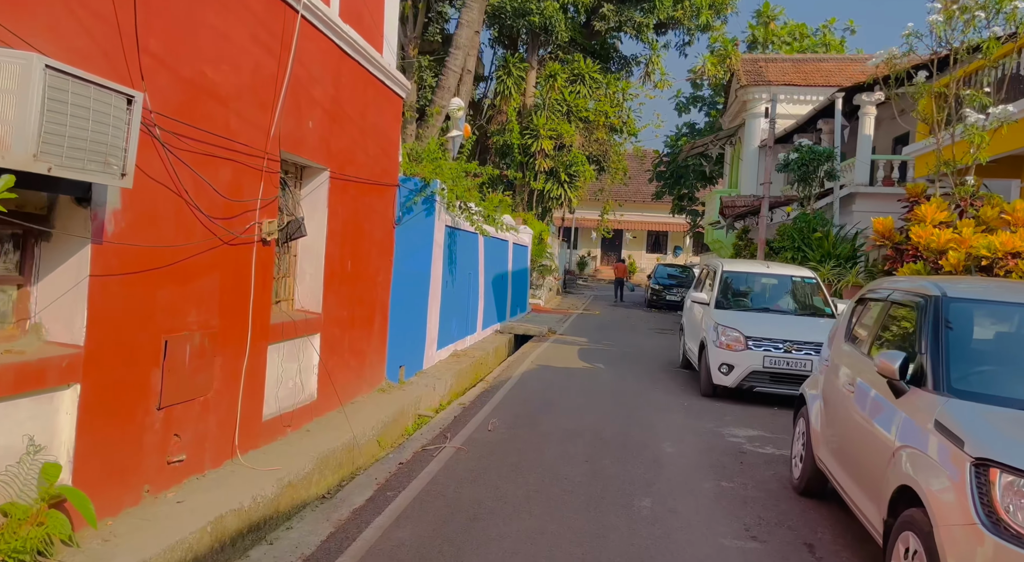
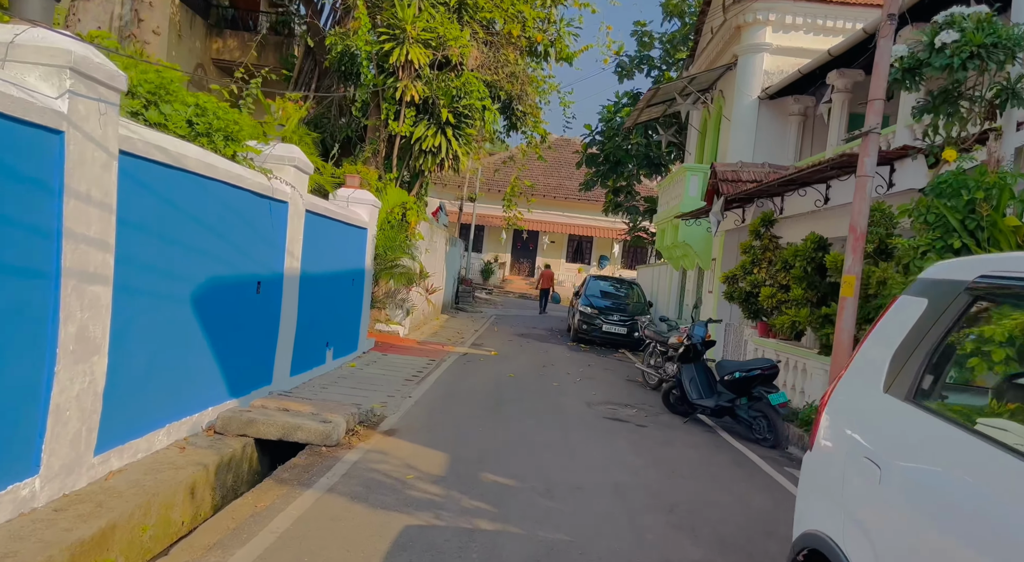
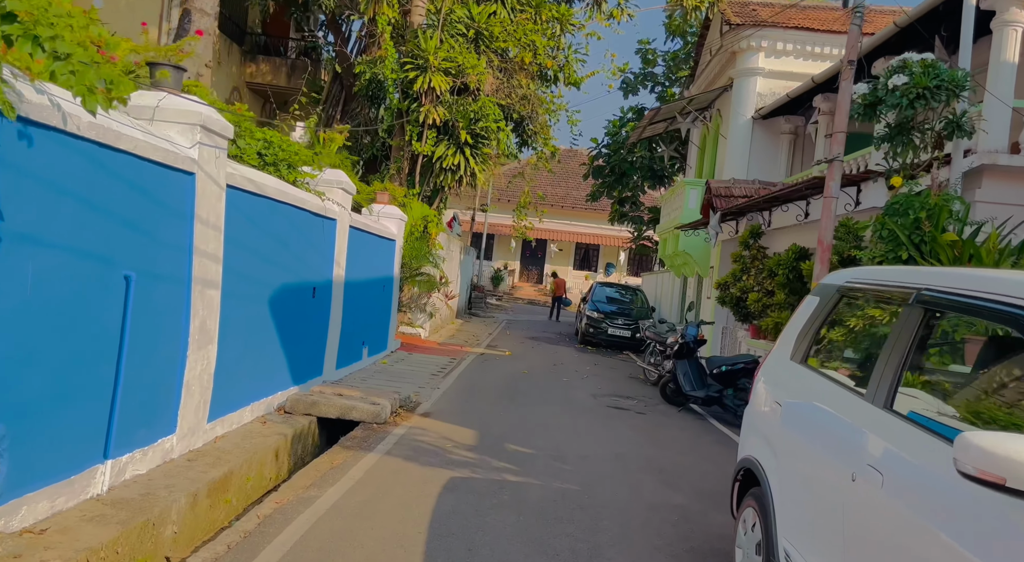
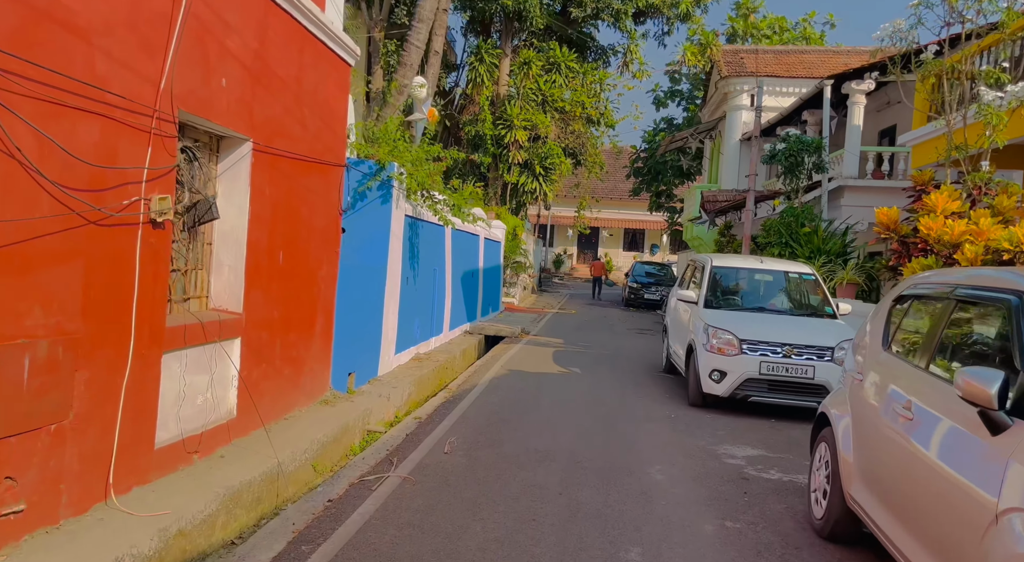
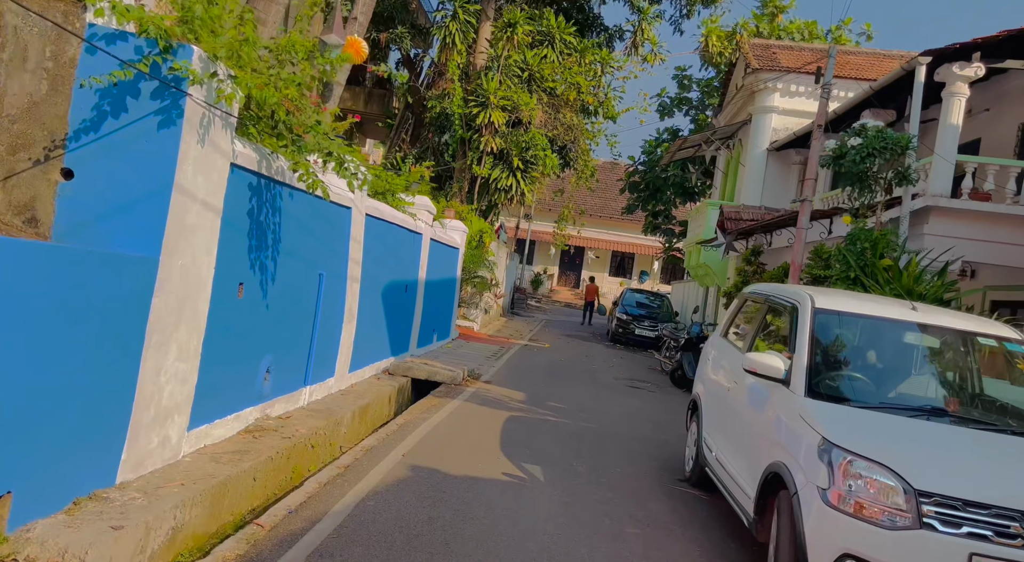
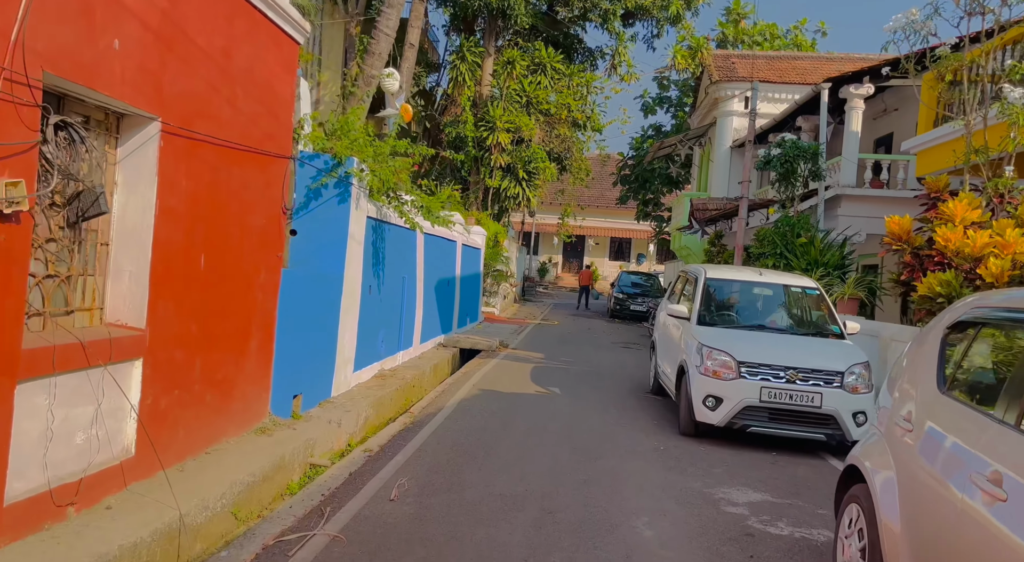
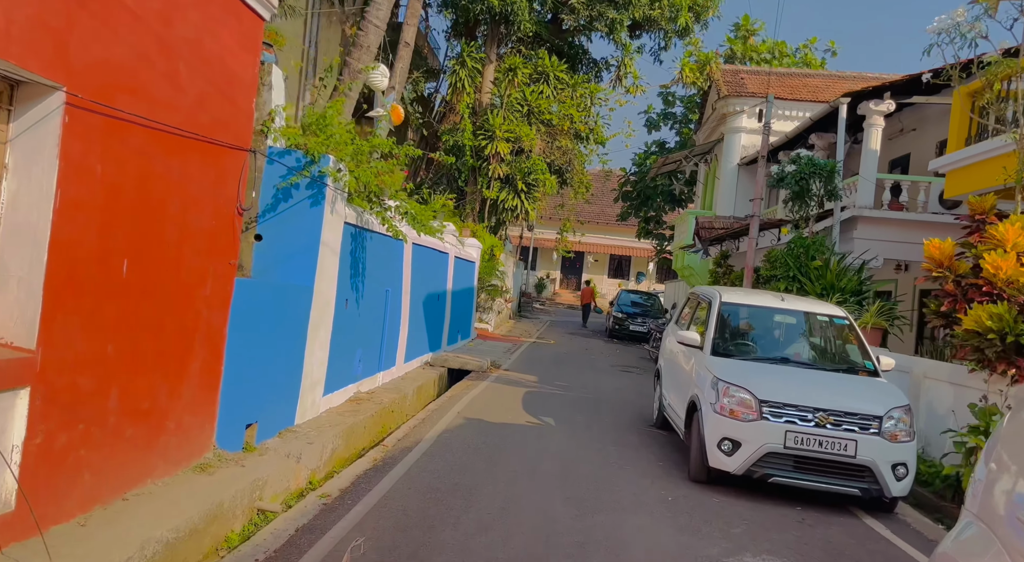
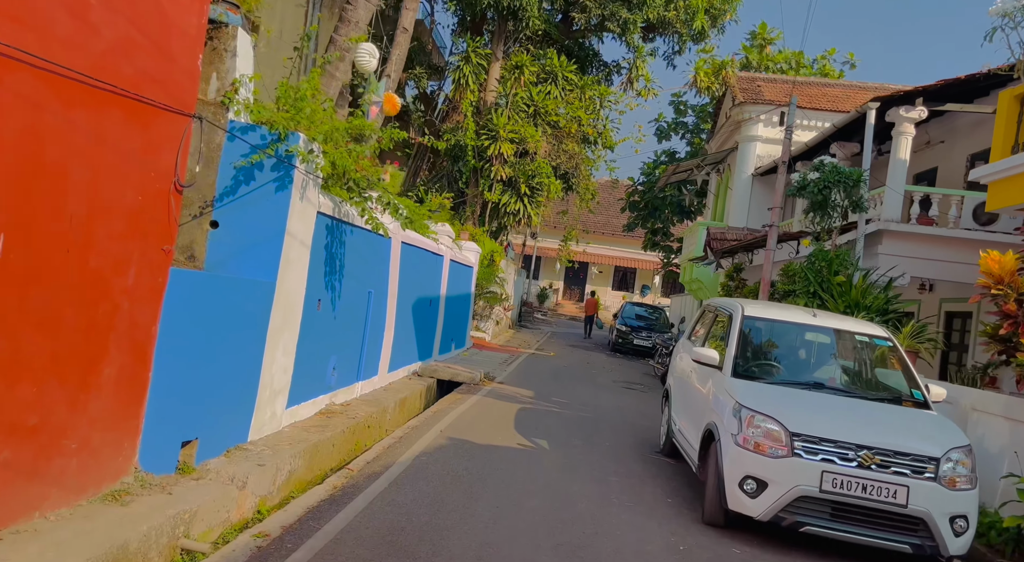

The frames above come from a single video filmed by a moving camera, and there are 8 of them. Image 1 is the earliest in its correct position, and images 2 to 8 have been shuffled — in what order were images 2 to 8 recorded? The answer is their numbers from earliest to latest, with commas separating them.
4, 6, 7, 8, 5, 3, 2
